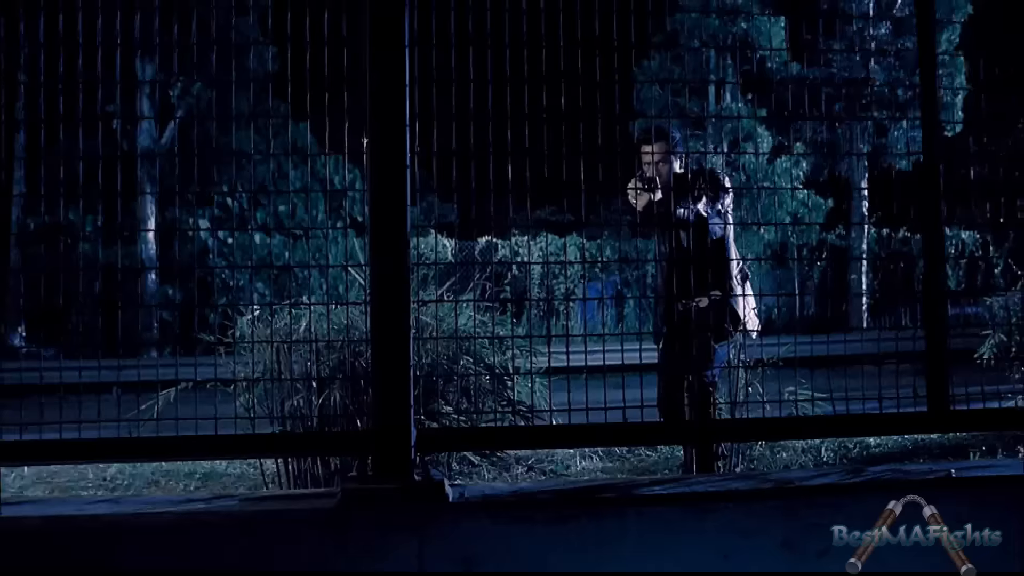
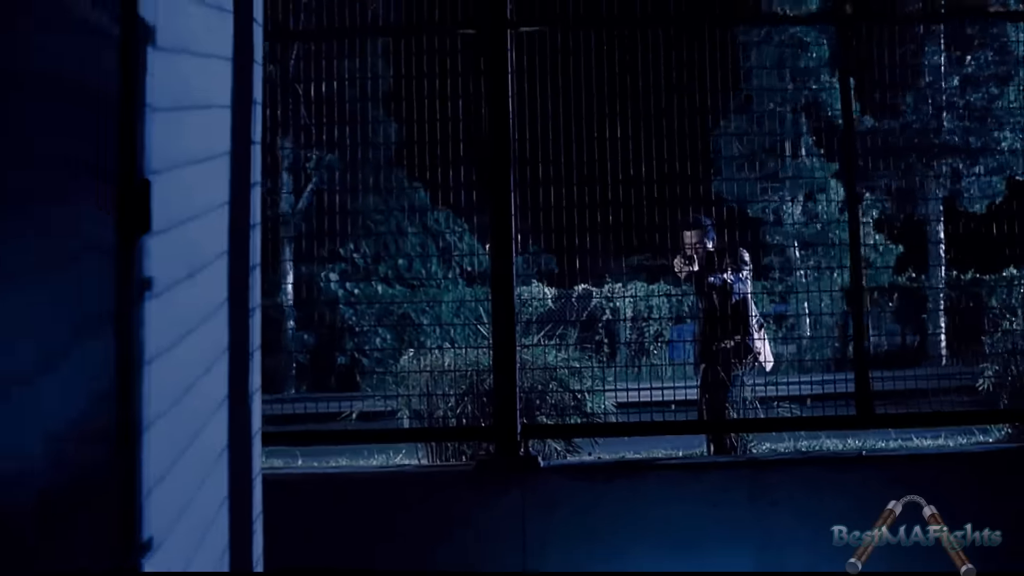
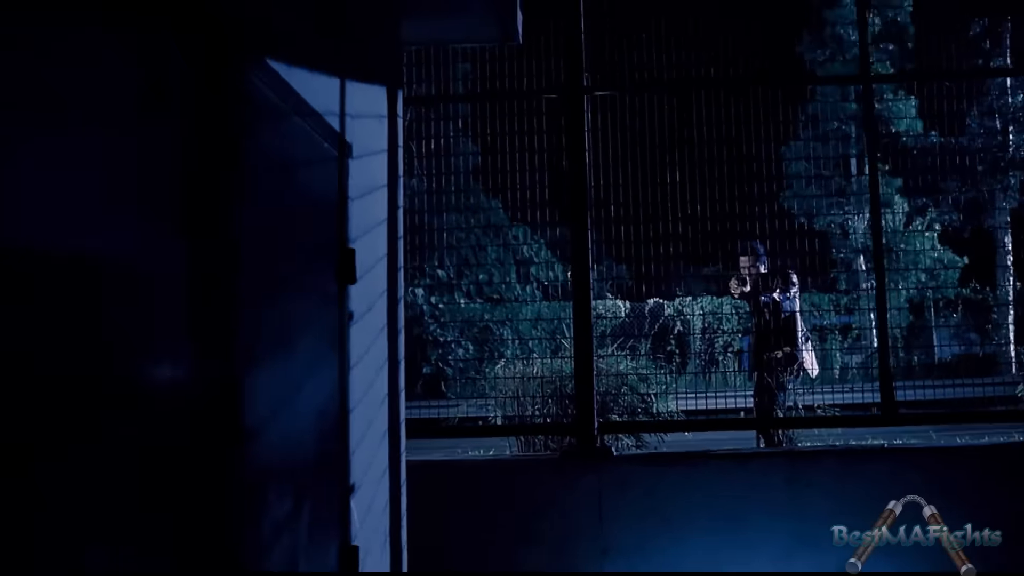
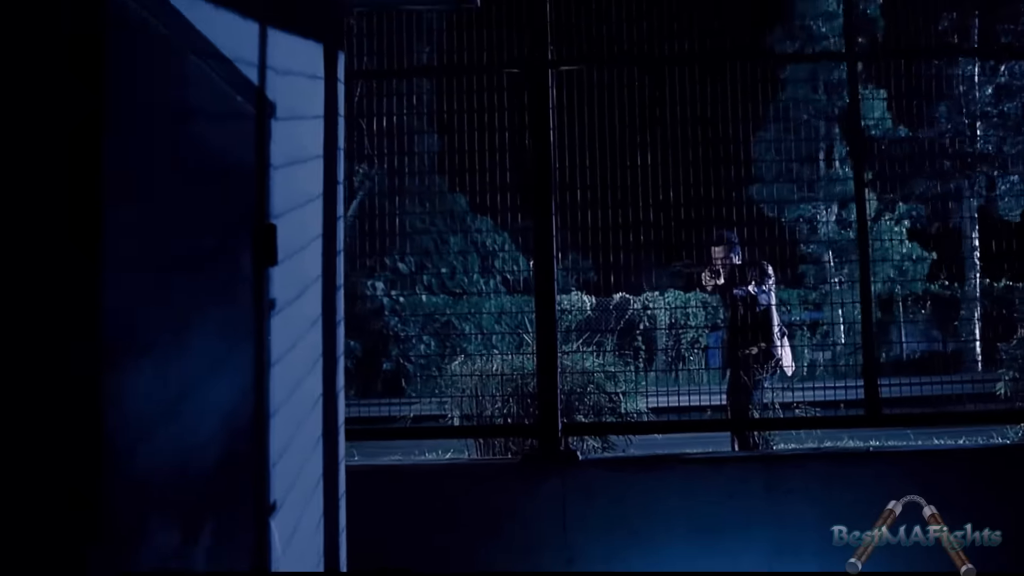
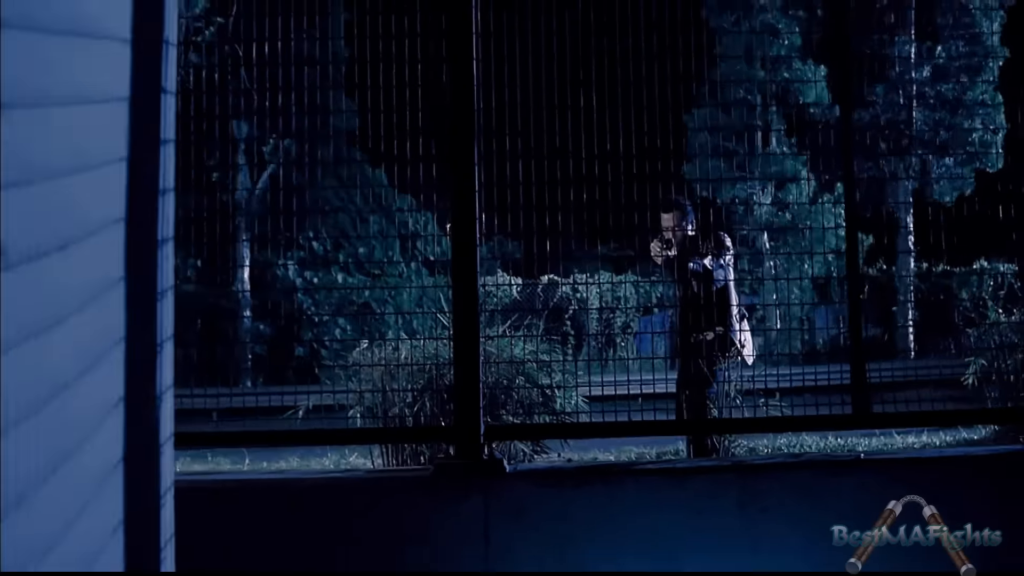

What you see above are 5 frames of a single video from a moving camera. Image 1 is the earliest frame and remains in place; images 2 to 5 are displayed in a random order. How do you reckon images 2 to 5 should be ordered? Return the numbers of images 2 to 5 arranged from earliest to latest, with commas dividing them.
5, 2, 4, 3
